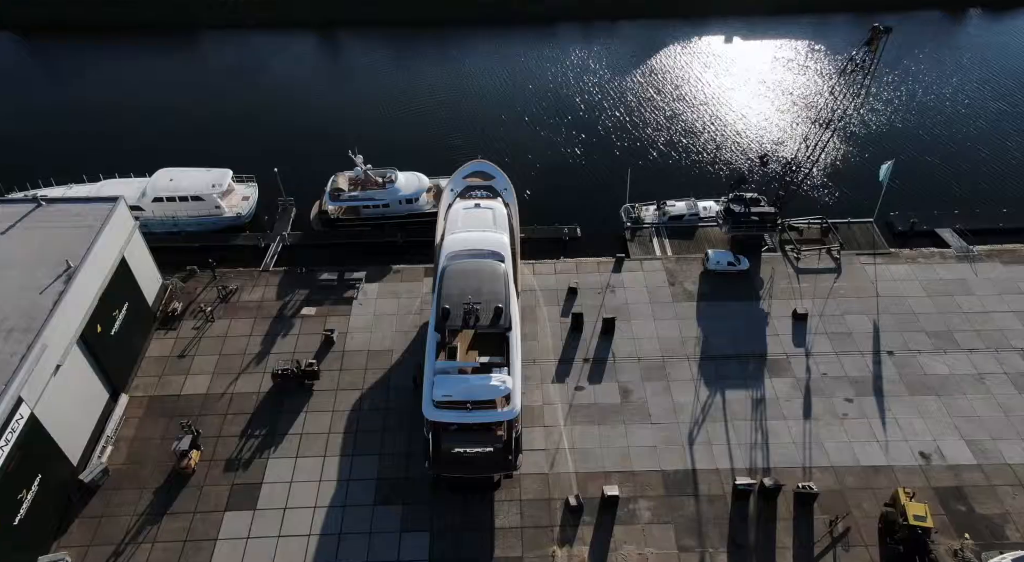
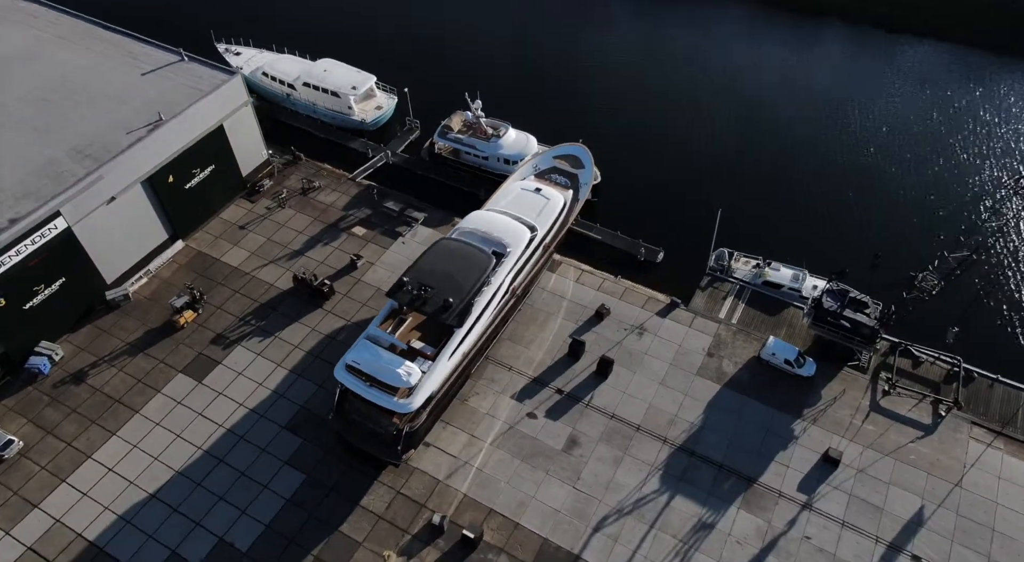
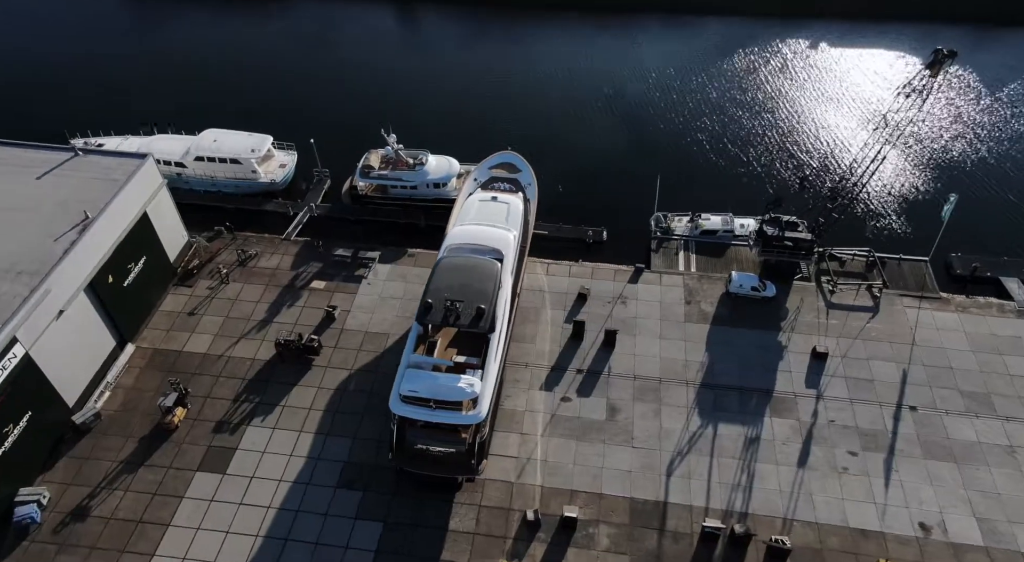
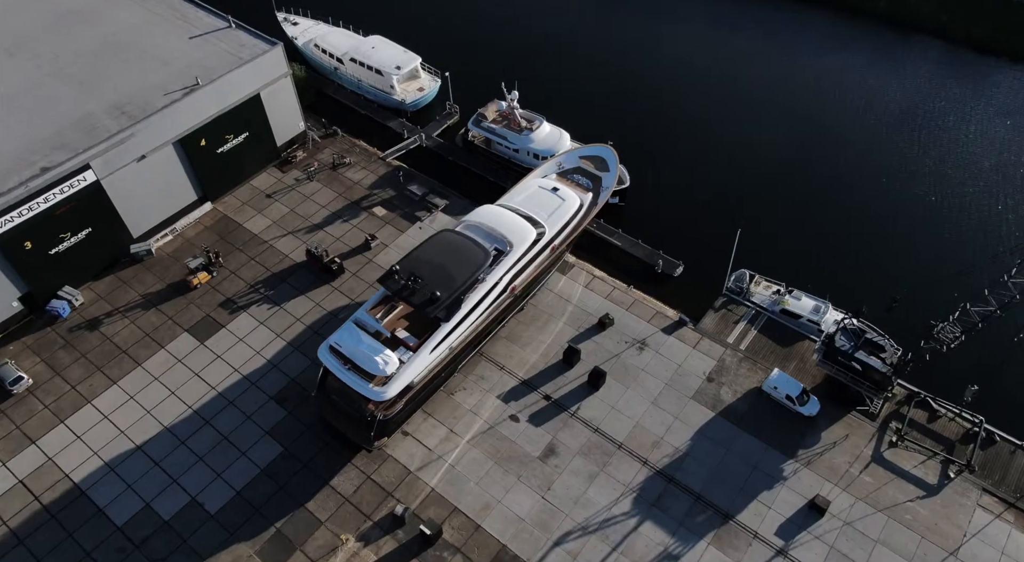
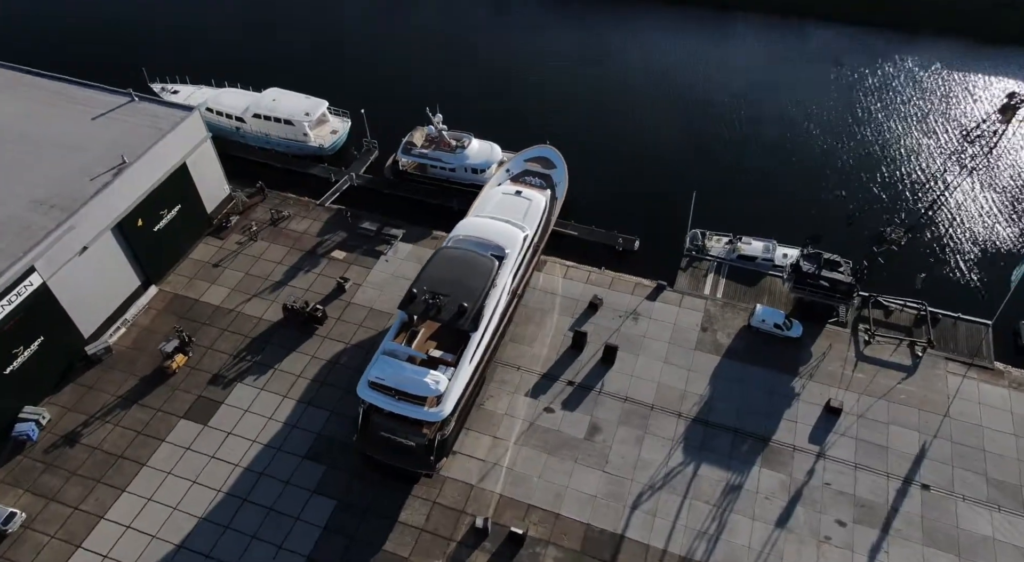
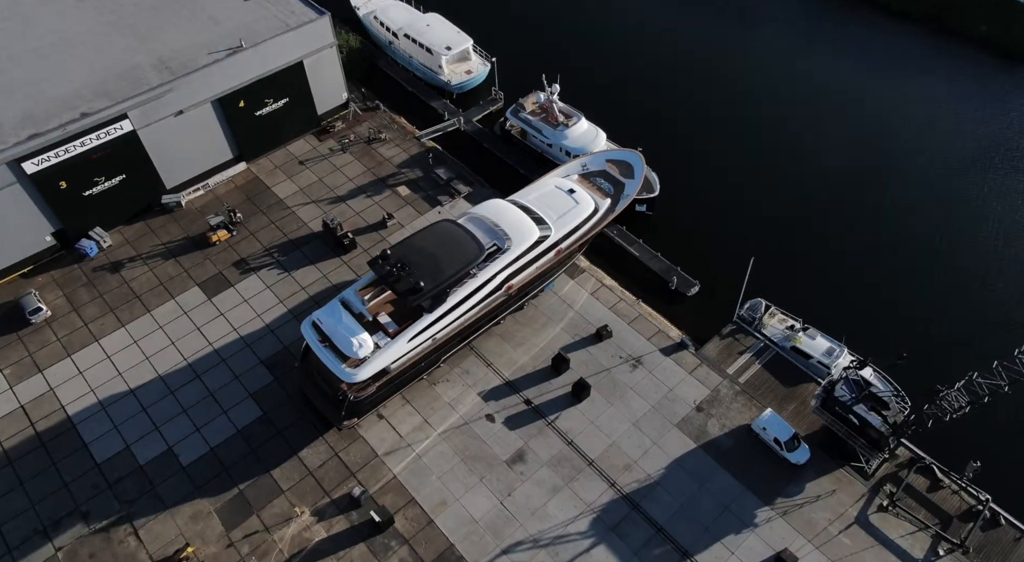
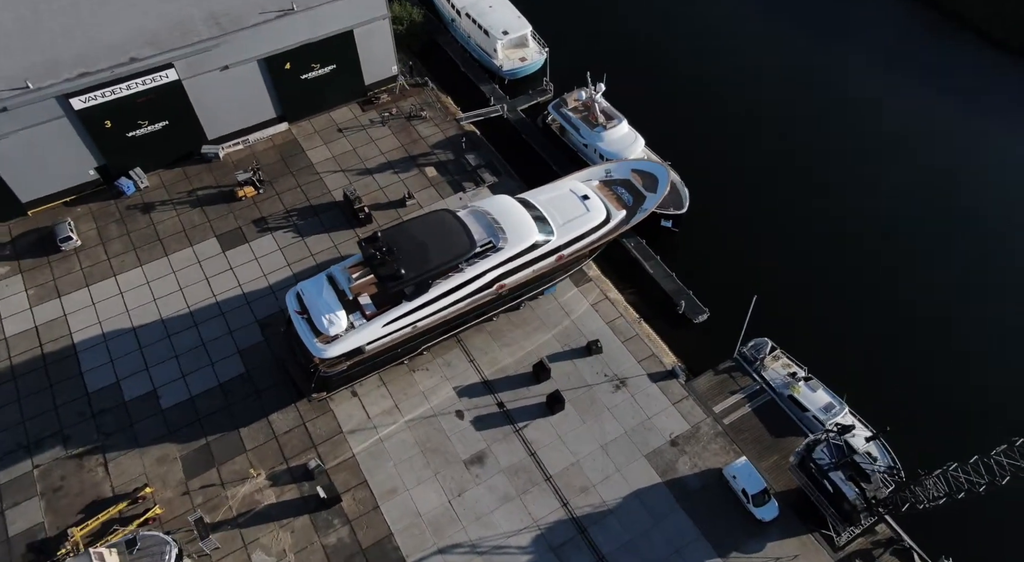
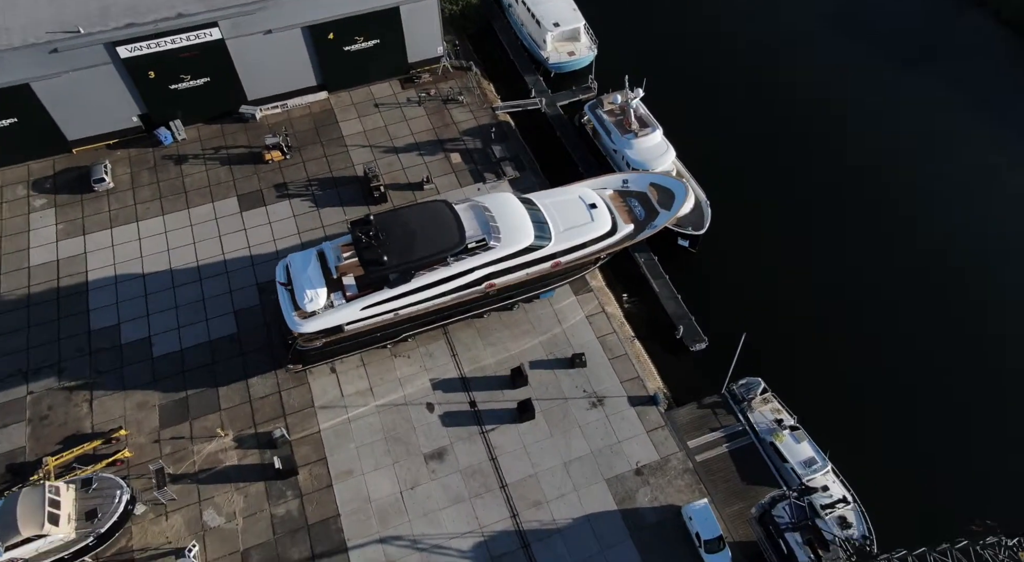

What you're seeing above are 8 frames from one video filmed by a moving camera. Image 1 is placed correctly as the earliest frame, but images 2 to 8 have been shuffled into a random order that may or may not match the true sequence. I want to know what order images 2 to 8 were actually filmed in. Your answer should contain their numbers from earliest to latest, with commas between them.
3, 5, 2, 4, 6, 7, 8
